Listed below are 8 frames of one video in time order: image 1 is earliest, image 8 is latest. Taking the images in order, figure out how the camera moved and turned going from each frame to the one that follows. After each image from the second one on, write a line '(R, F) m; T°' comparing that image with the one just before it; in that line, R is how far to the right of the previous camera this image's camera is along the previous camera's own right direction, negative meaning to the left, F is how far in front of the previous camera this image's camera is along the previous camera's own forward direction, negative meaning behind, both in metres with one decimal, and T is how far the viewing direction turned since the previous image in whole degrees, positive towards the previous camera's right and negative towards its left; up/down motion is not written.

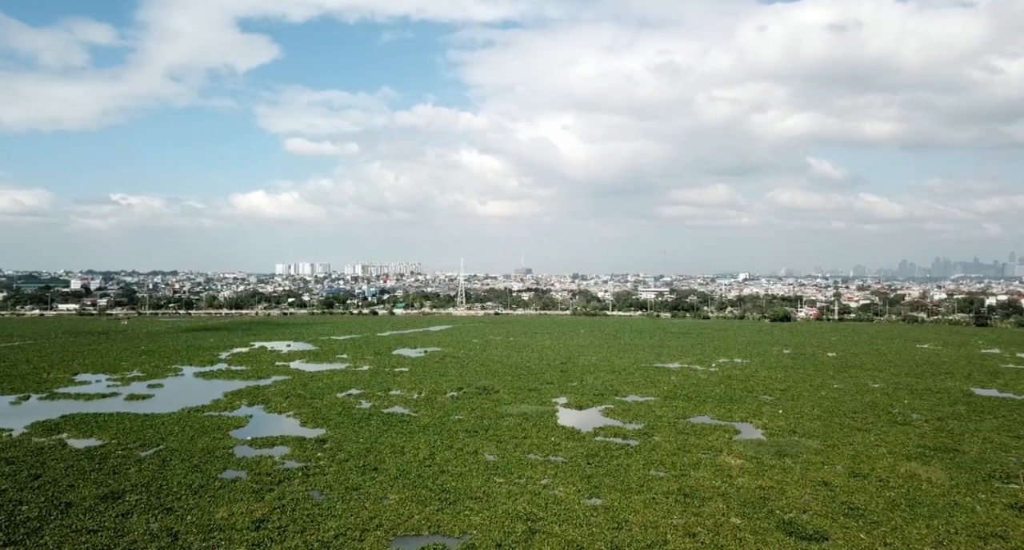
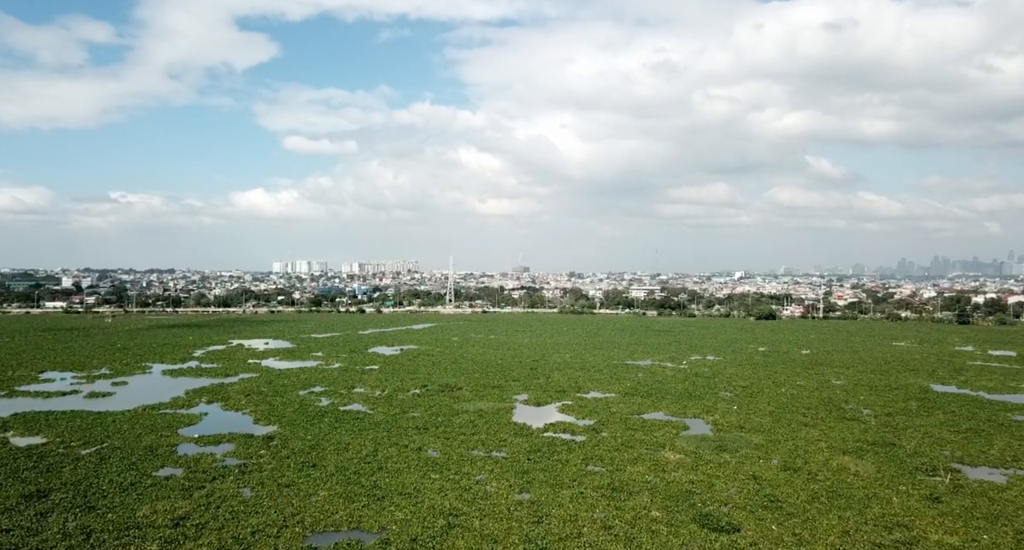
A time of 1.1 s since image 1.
(+0.9, 0.0) m; +2°
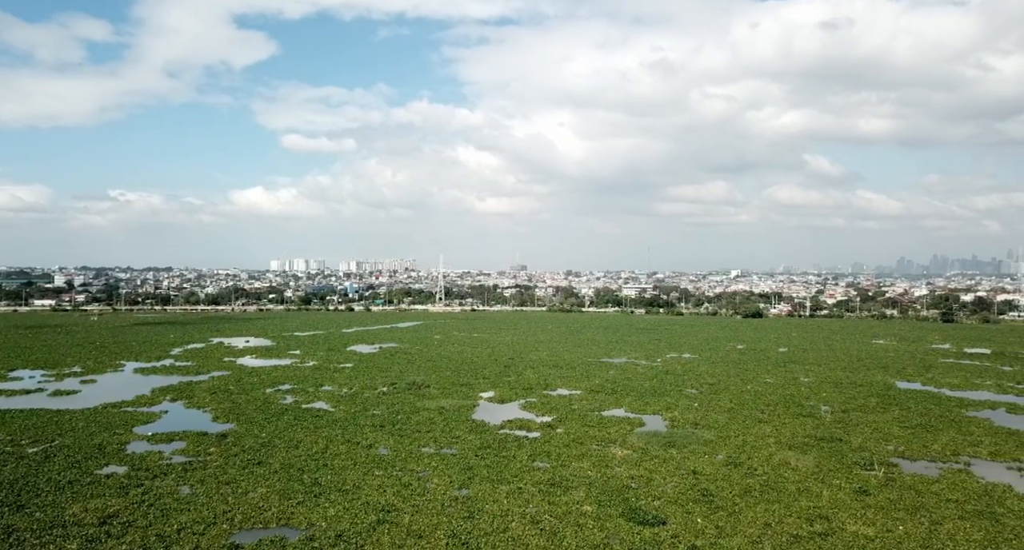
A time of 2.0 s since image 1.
(+0.8, -0.1) m; +1°
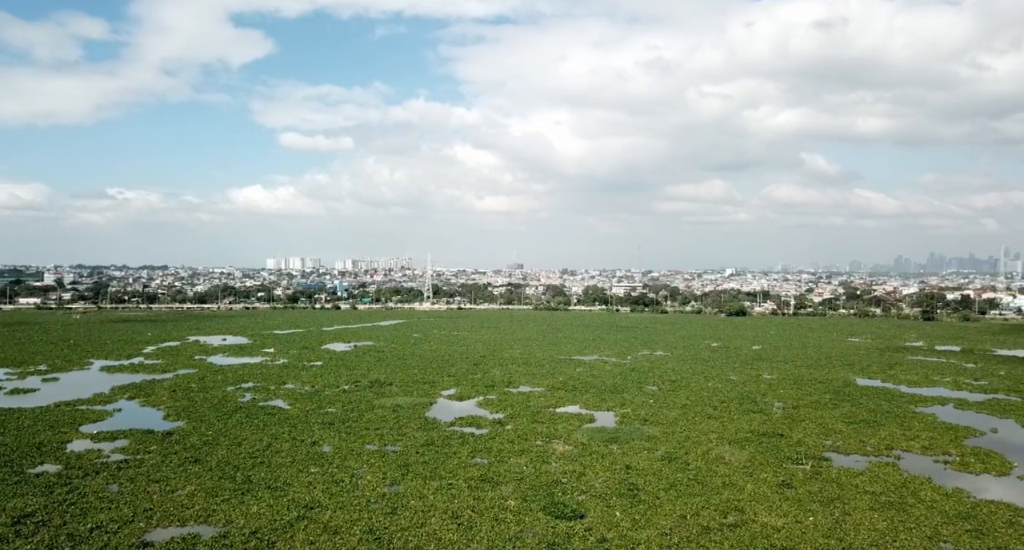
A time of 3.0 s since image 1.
(+0.9, -0.1) m; +2°
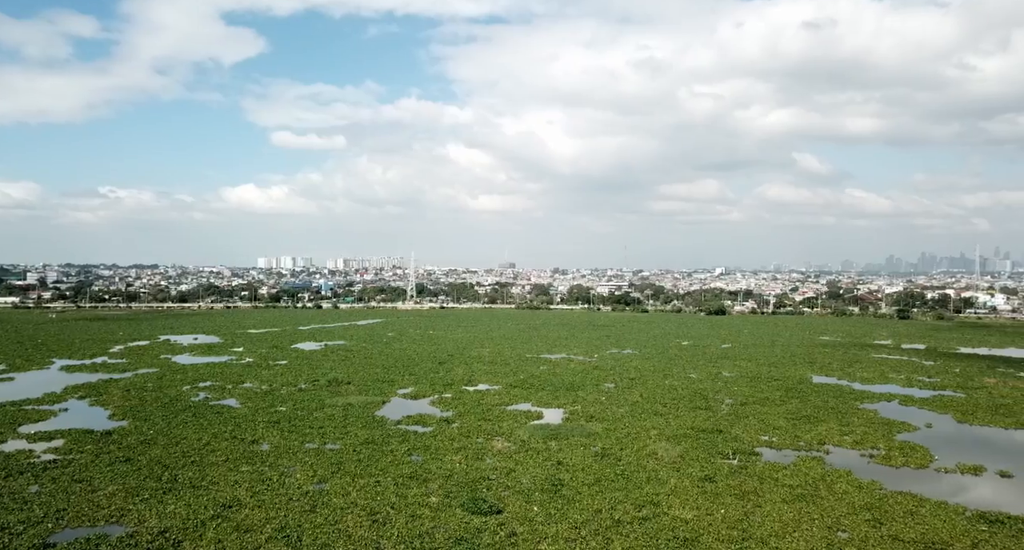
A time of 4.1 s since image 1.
(+0.9, -0.1) m; +2°
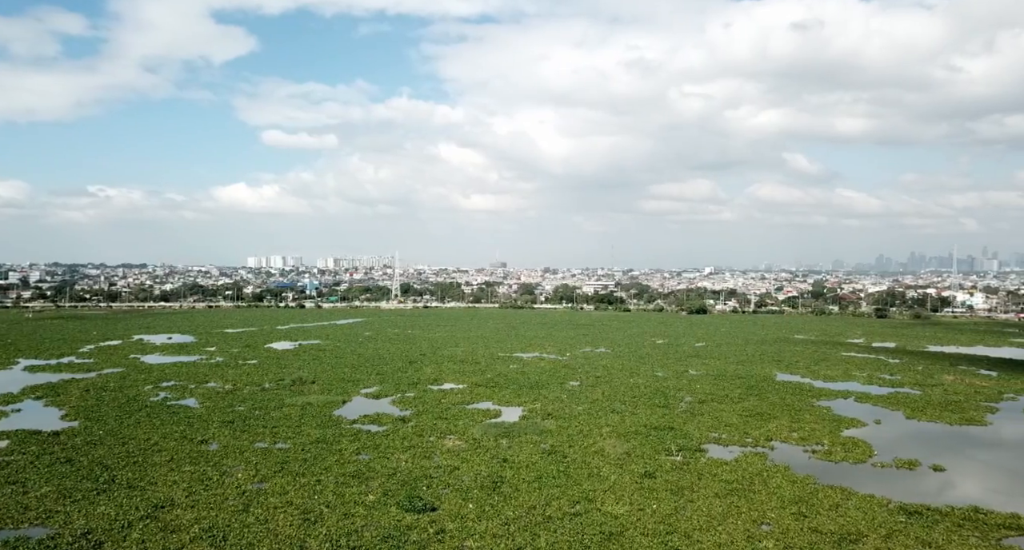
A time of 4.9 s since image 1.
(+0.7, -0.1) m; +2°
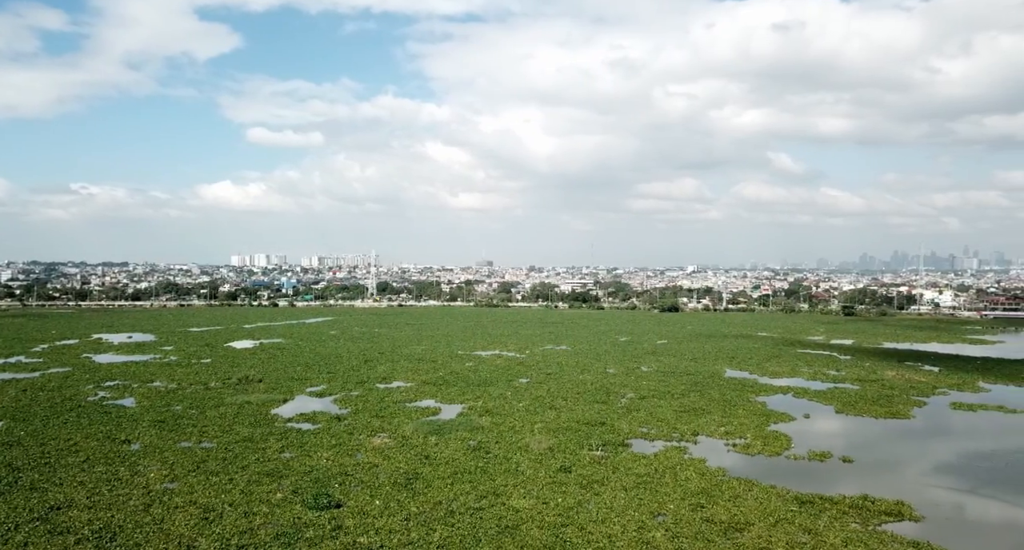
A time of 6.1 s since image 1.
(+1.0, -0.1) m; +3°
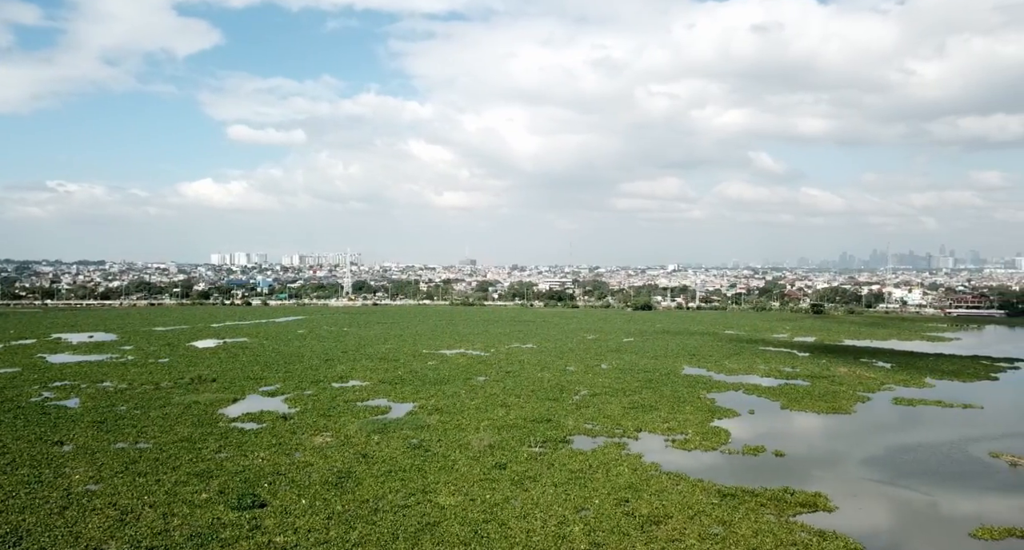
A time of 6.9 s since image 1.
(+0.7, -0.1) m; +3°
